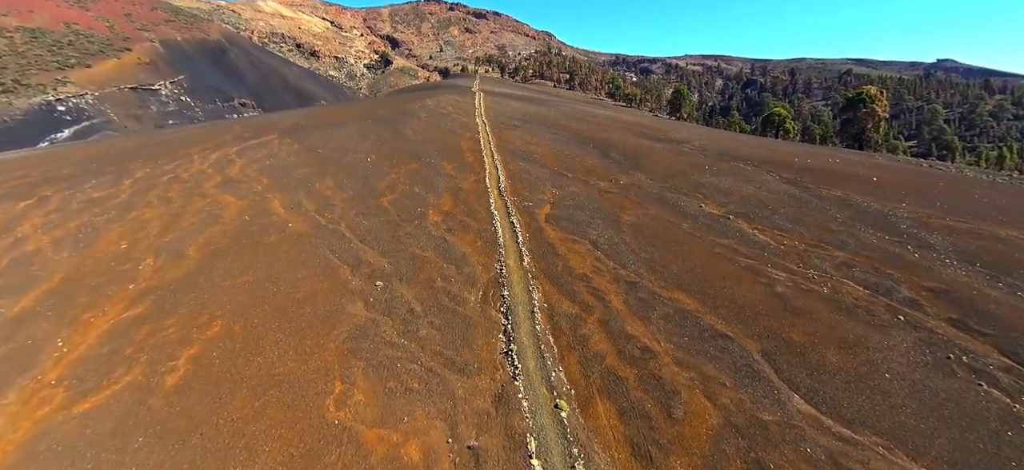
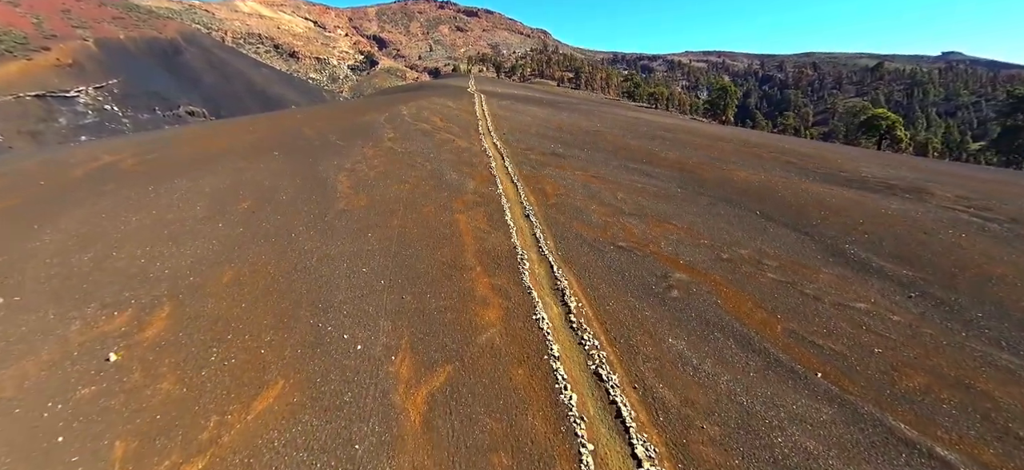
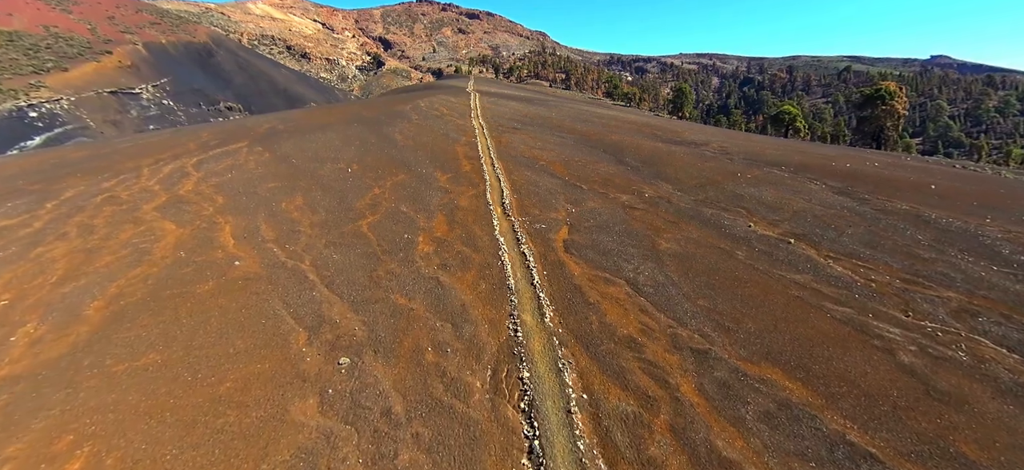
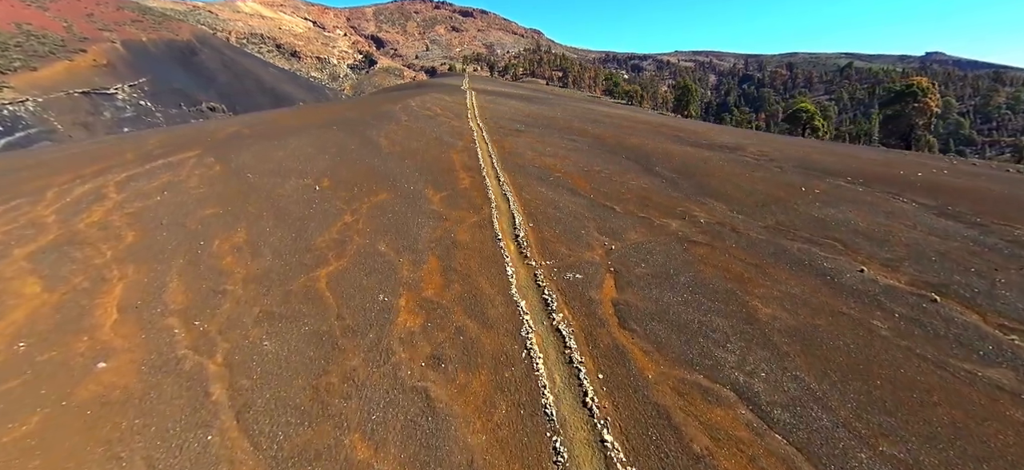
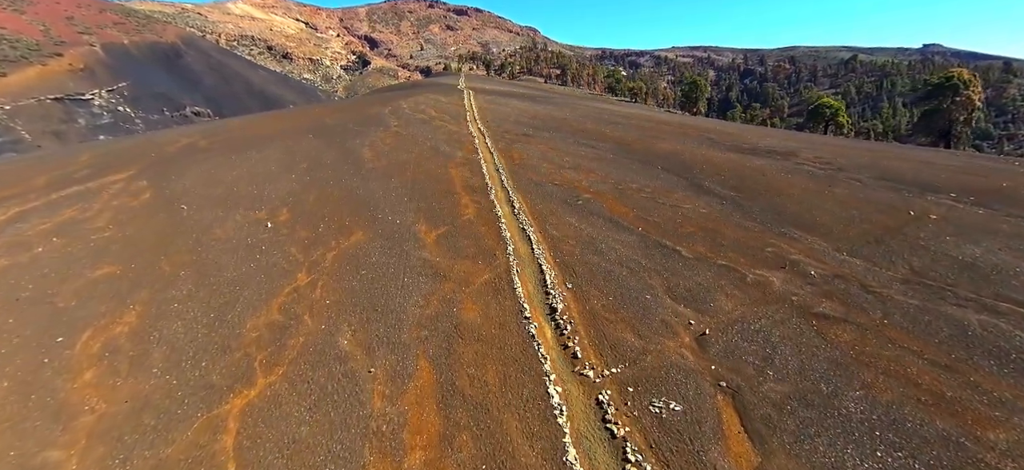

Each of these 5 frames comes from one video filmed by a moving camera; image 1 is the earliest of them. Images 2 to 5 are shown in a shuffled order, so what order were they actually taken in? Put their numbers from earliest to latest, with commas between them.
3, 4, 5, 2
